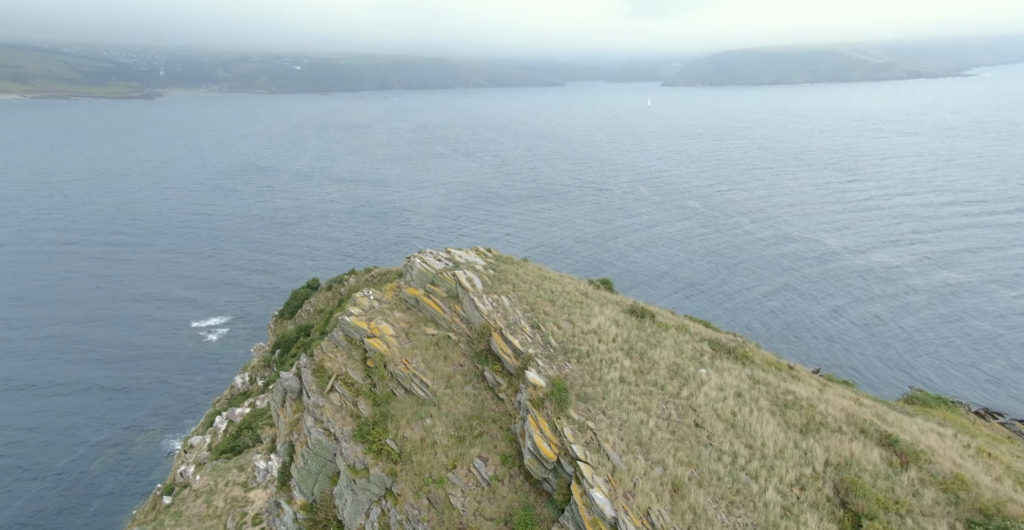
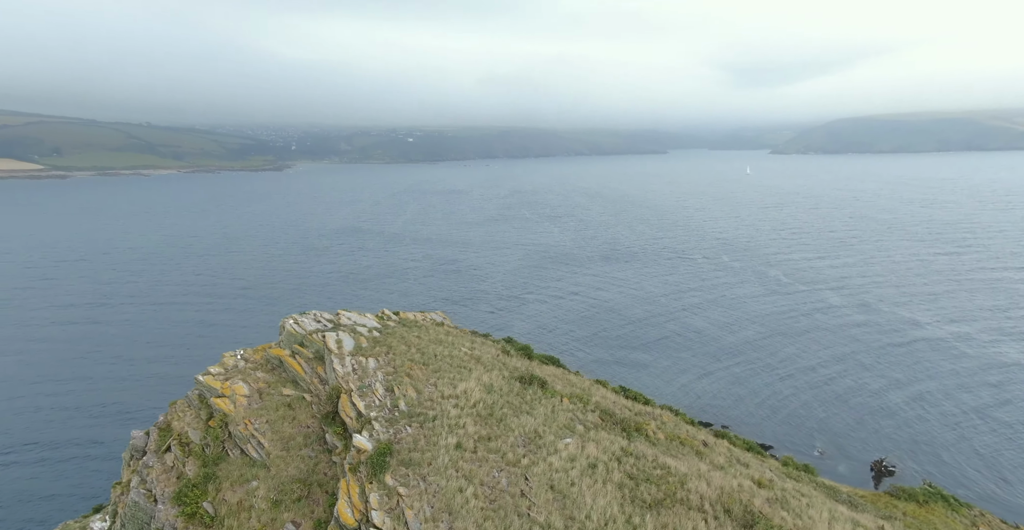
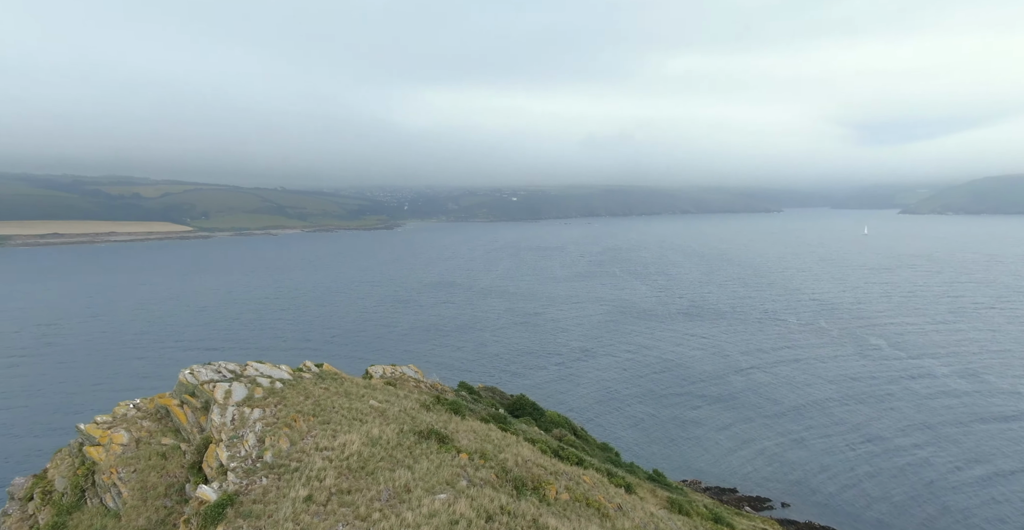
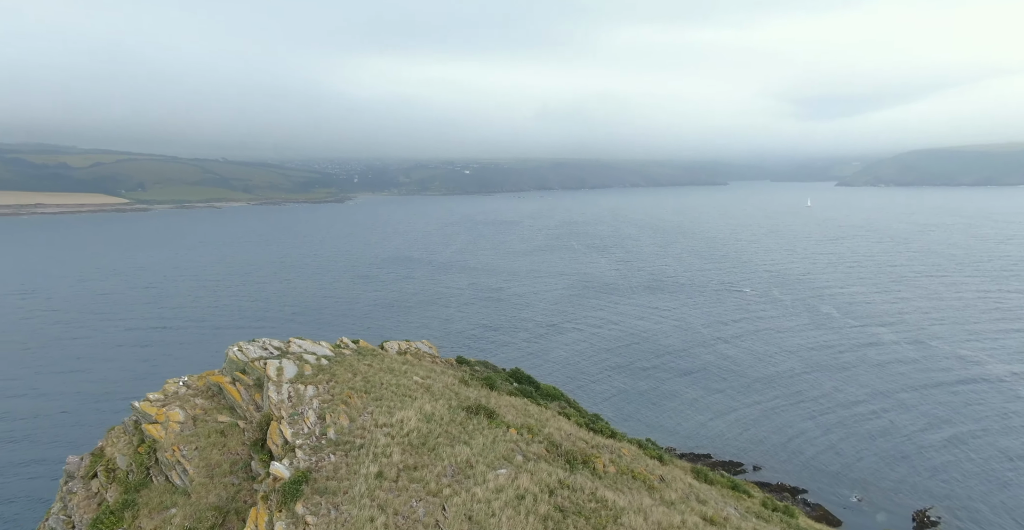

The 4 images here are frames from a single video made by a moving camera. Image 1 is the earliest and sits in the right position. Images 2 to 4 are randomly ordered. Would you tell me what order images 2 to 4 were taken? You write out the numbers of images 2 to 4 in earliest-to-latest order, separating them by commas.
2, 4, 3
